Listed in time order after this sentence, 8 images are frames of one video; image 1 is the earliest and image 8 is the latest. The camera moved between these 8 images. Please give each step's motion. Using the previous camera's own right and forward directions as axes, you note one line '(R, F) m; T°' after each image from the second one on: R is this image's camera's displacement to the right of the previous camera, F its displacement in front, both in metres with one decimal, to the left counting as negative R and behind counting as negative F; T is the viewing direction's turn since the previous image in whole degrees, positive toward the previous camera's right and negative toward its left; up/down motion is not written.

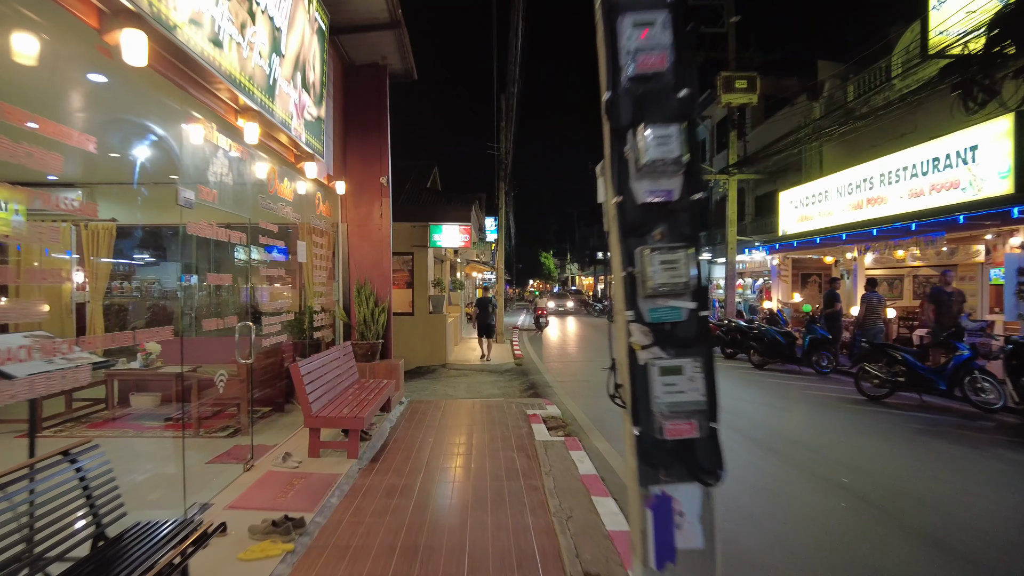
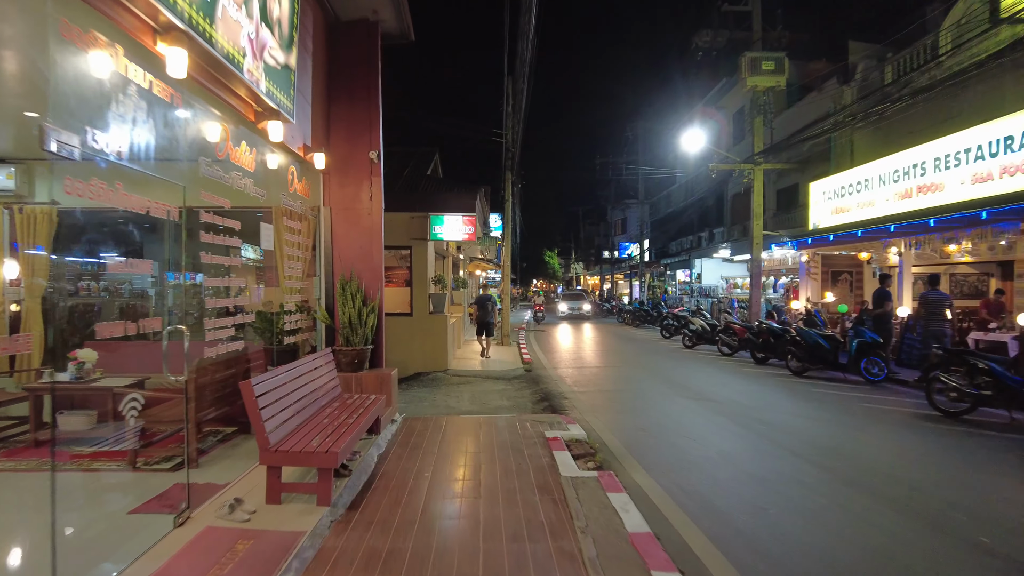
(-0.1, +1.2) m; 0°
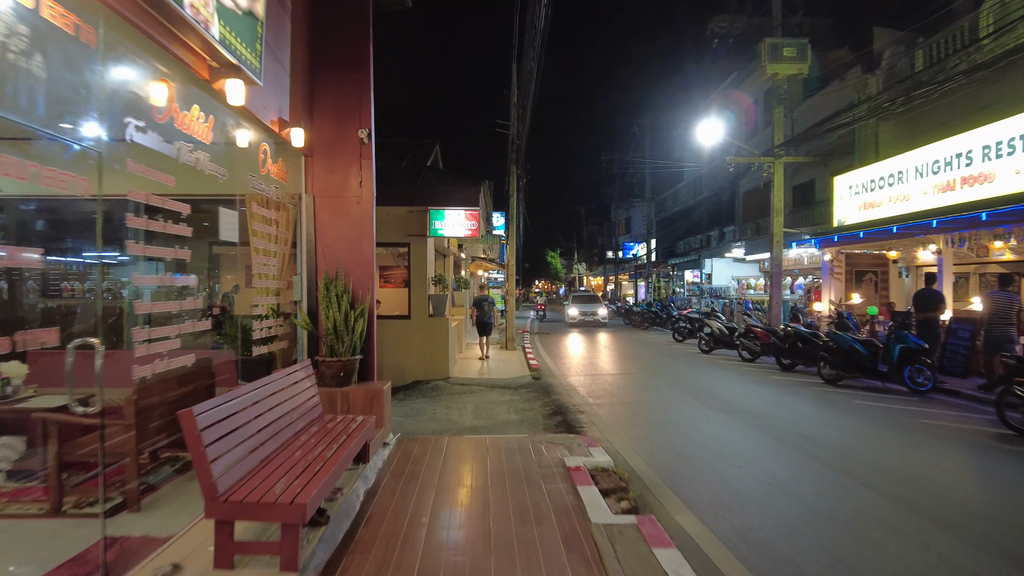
(-0.1, +0.9) m; 0°
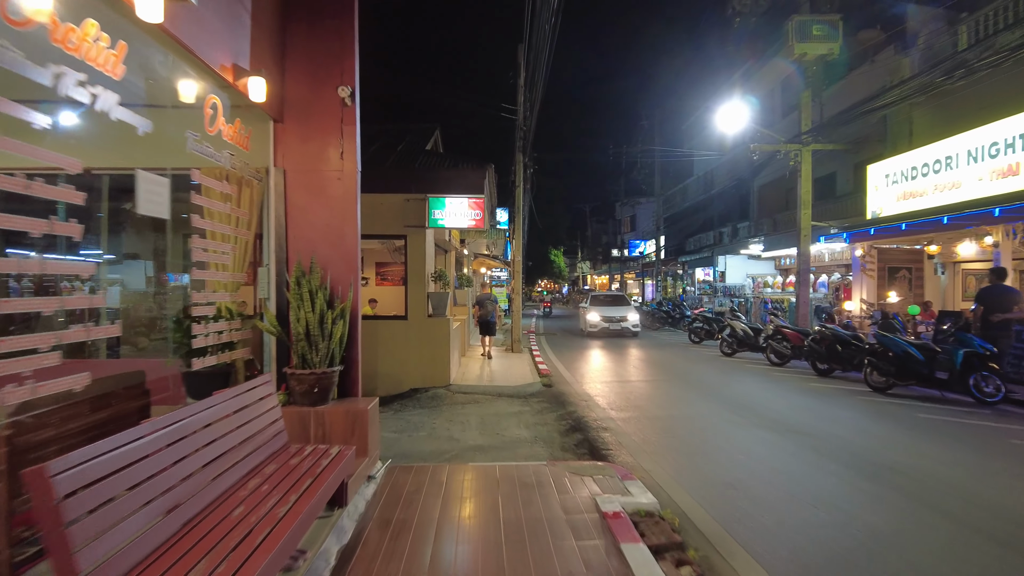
(-0.1, +1.0) m; 0°
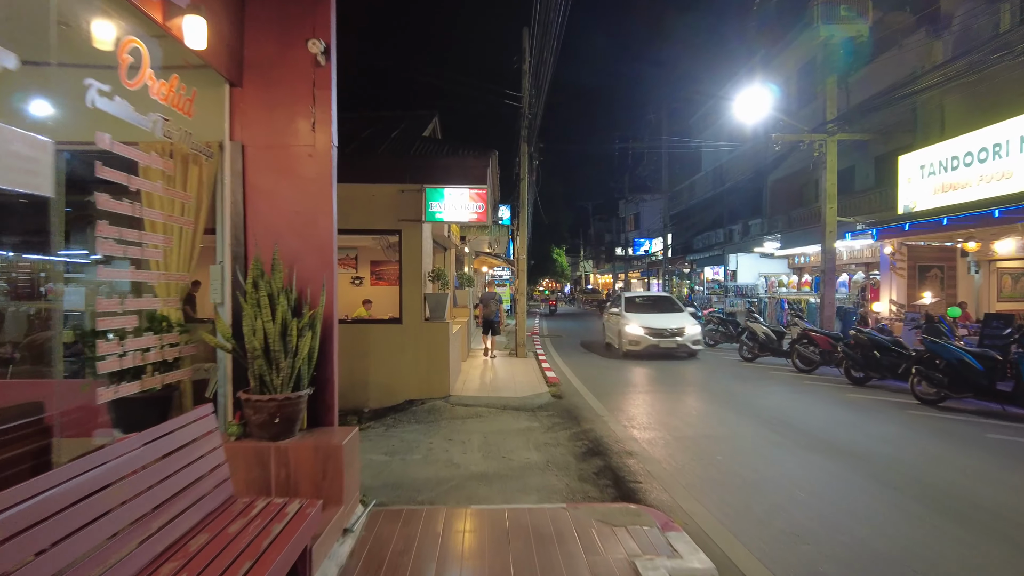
(-0.1, +0.9) m; 0°
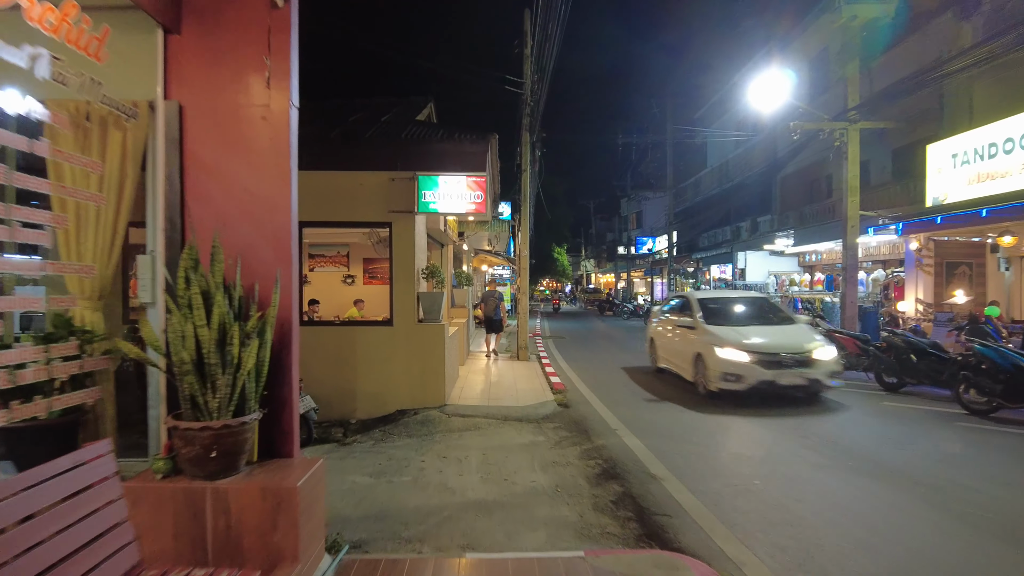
(0.0, +0.7) m; 0°
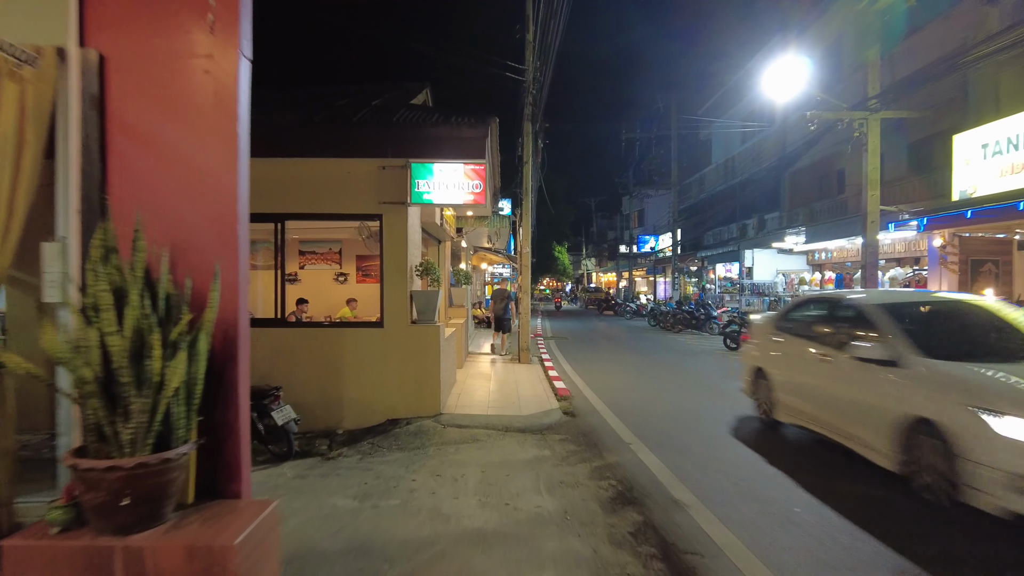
(0.0, +0.6) m; 0°
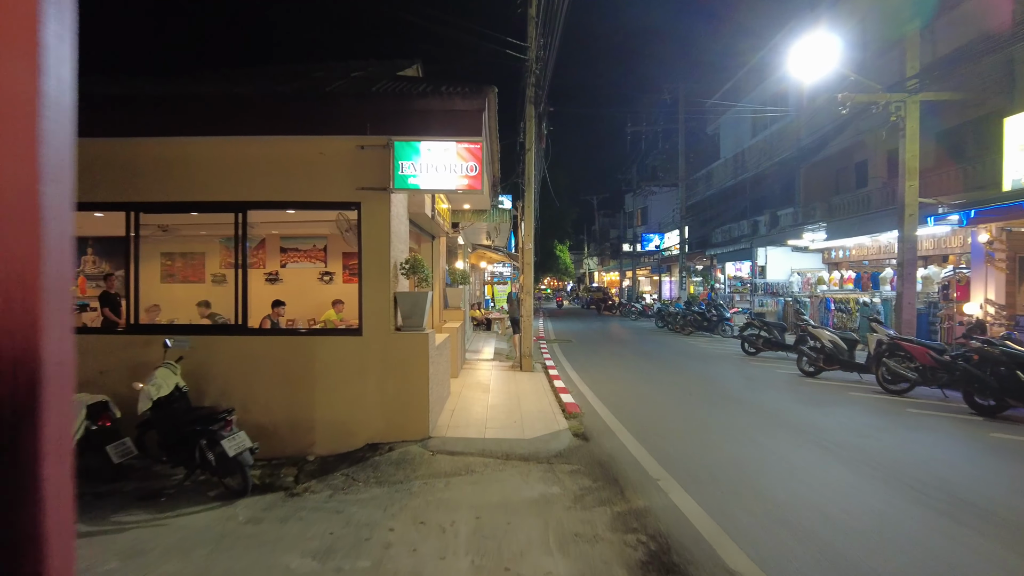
(0.0, +1.0) m; 0°
